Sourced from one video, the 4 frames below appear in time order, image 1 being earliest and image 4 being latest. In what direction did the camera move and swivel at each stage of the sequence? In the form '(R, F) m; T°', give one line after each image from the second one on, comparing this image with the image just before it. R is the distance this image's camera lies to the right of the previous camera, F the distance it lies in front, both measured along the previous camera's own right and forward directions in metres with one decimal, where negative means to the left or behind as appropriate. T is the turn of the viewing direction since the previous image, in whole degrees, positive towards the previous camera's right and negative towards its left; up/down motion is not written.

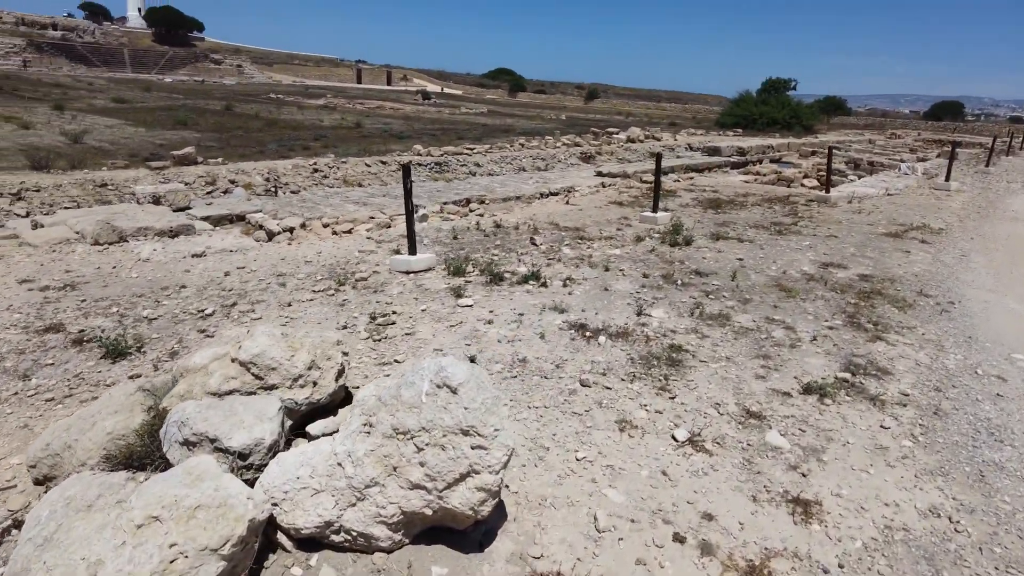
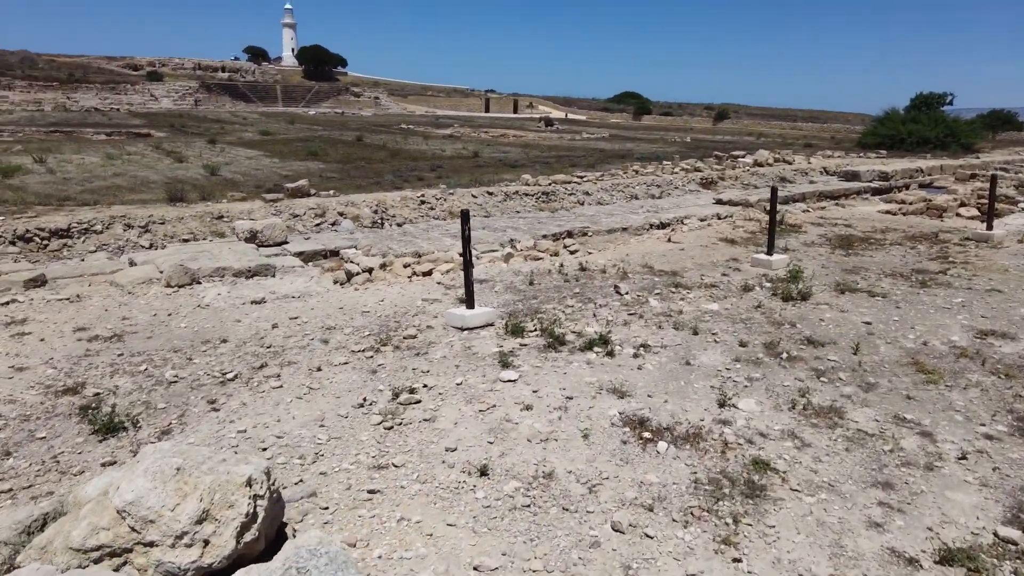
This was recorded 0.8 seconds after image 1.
(+0.5, +0.9) m; -11°
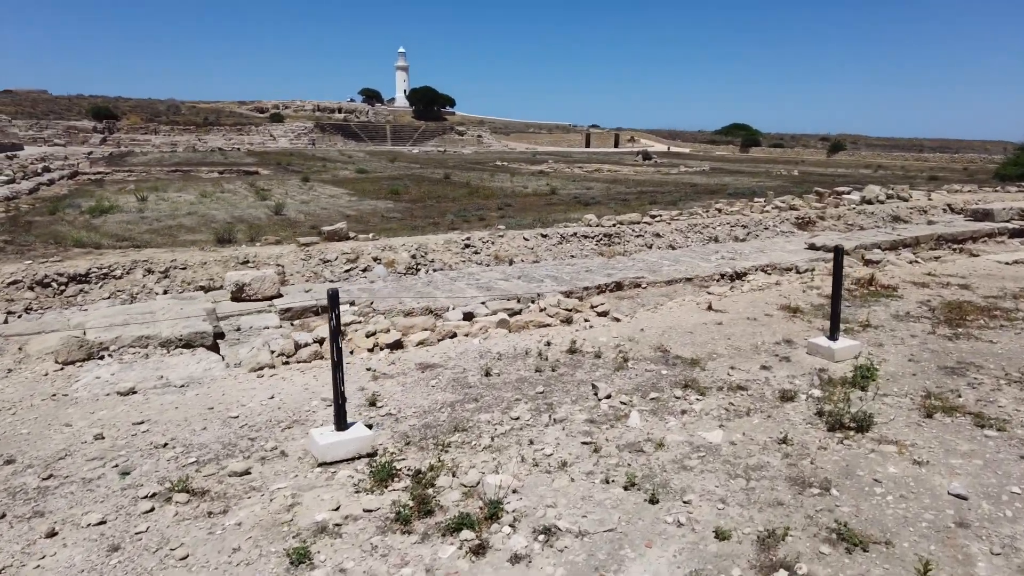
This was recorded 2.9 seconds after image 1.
(+1.4, +2.1) m; -9°
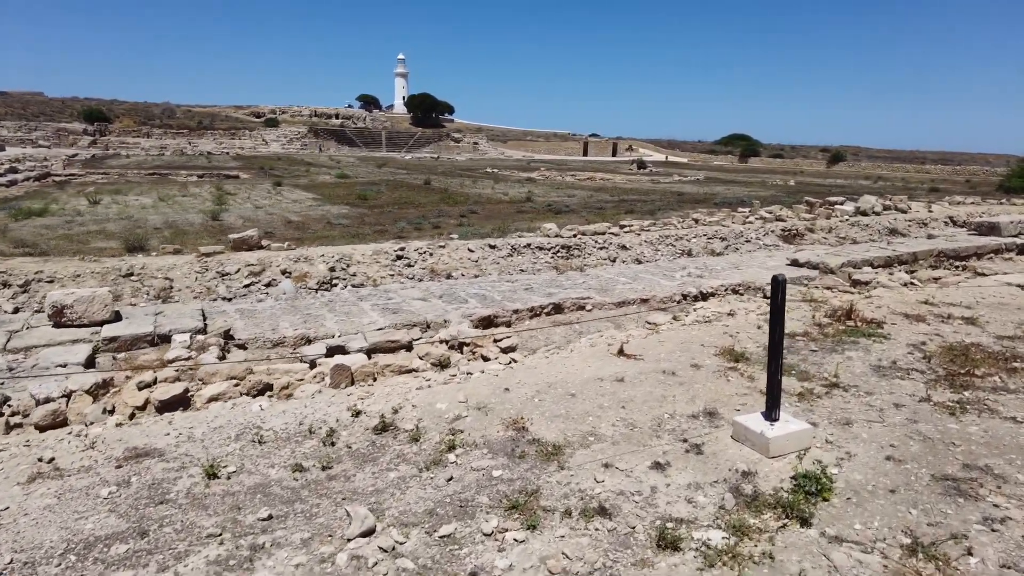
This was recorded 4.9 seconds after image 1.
(+1.5, +2.2) m; 0°
